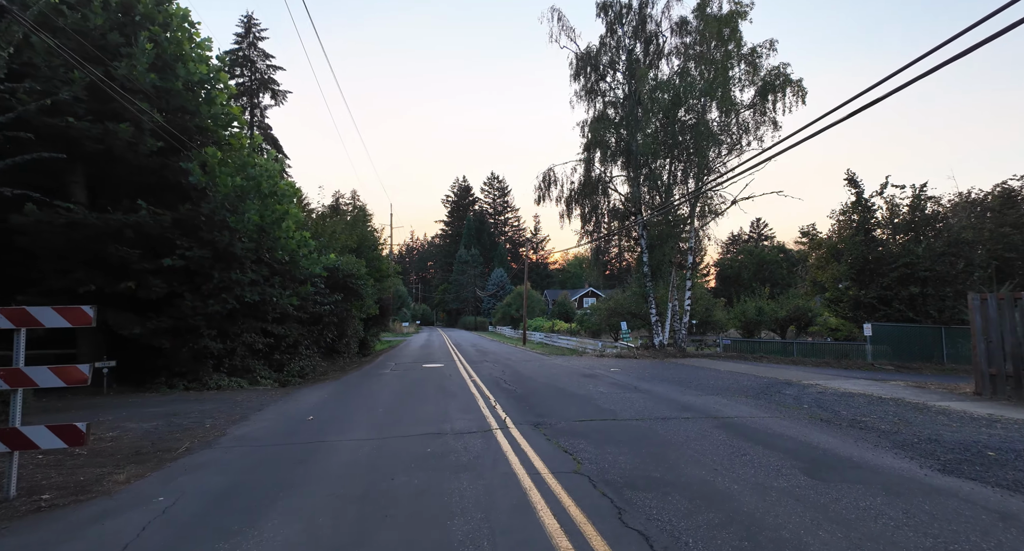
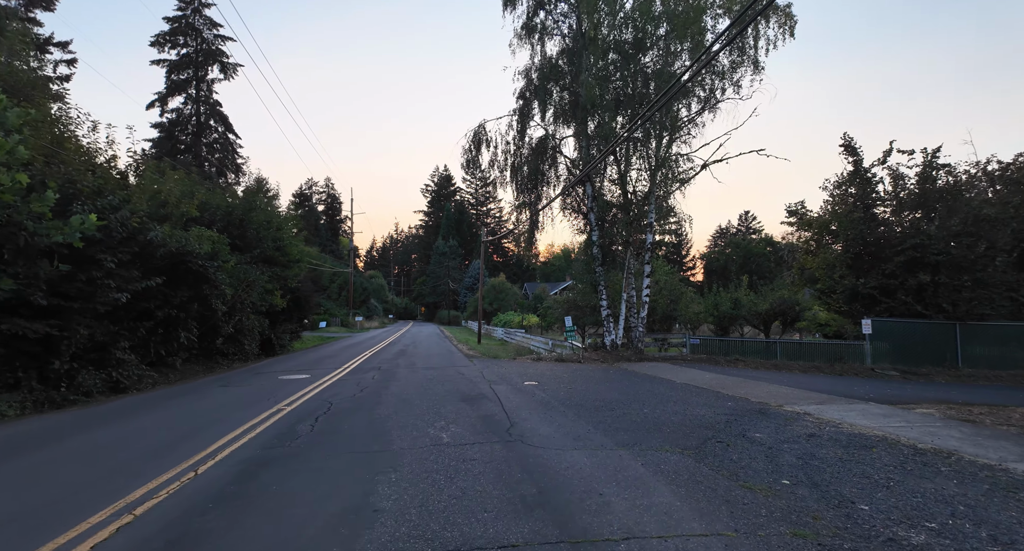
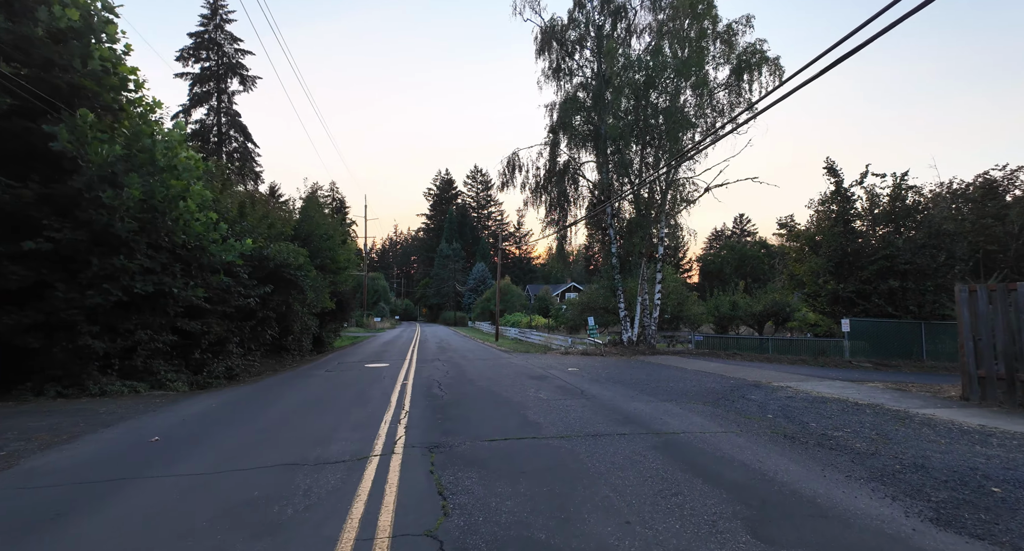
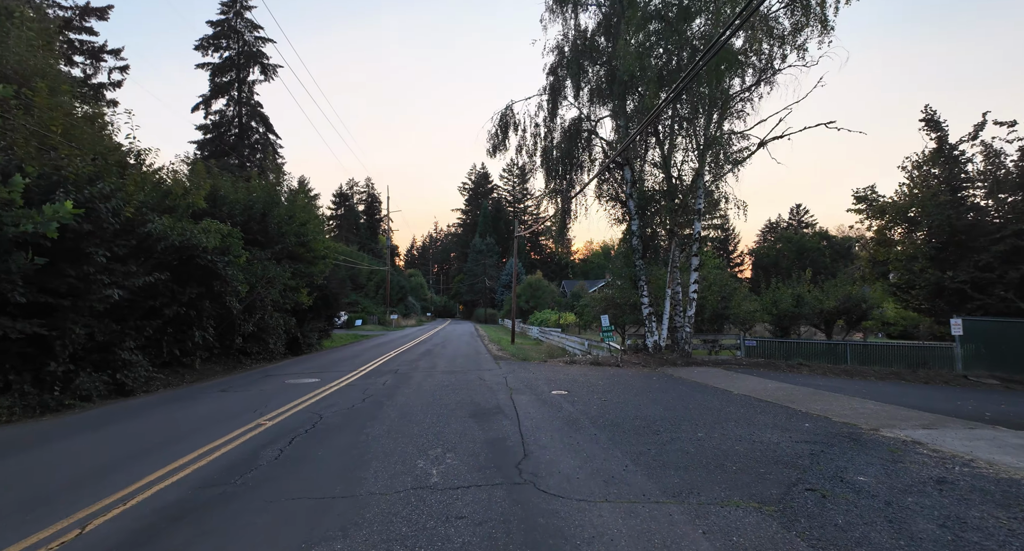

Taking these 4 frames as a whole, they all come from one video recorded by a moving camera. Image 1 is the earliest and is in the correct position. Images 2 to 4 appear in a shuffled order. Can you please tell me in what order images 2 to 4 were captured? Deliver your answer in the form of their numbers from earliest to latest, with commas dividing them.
3, 2, 4
